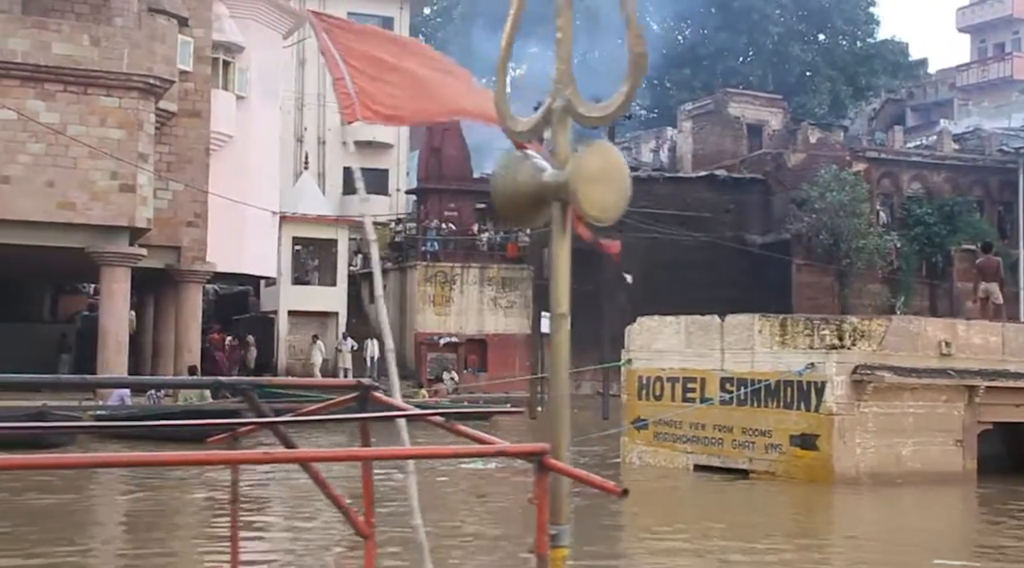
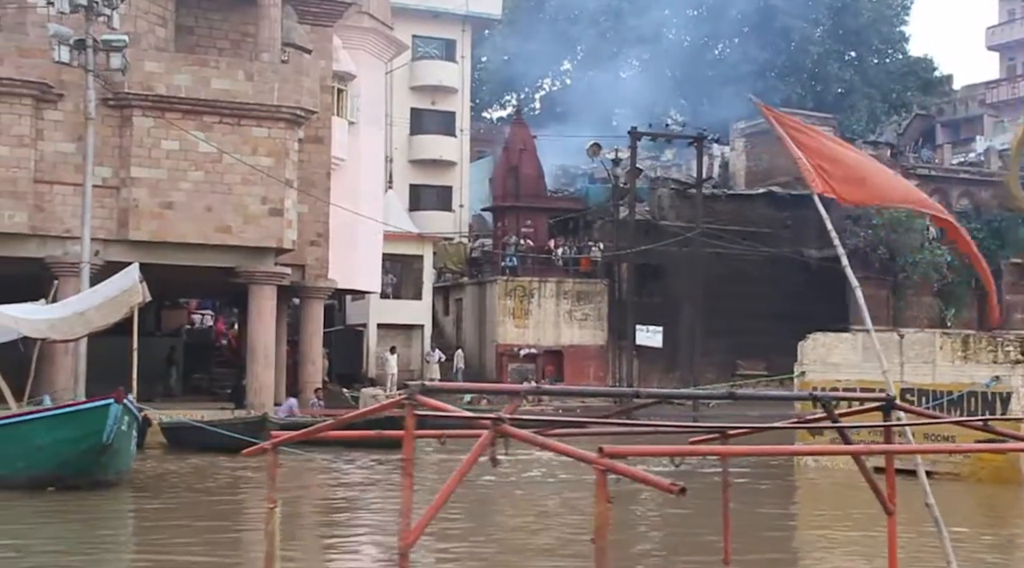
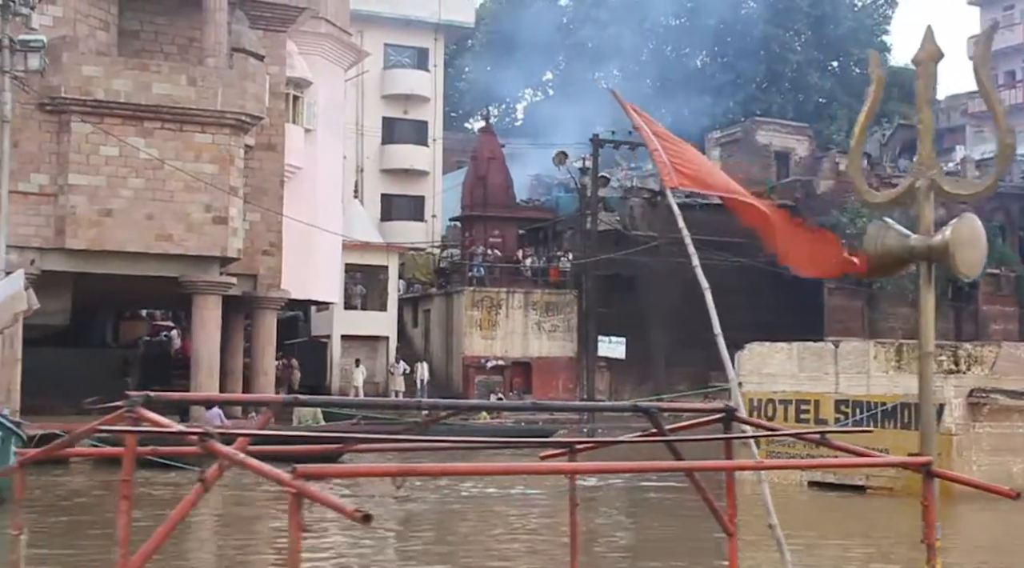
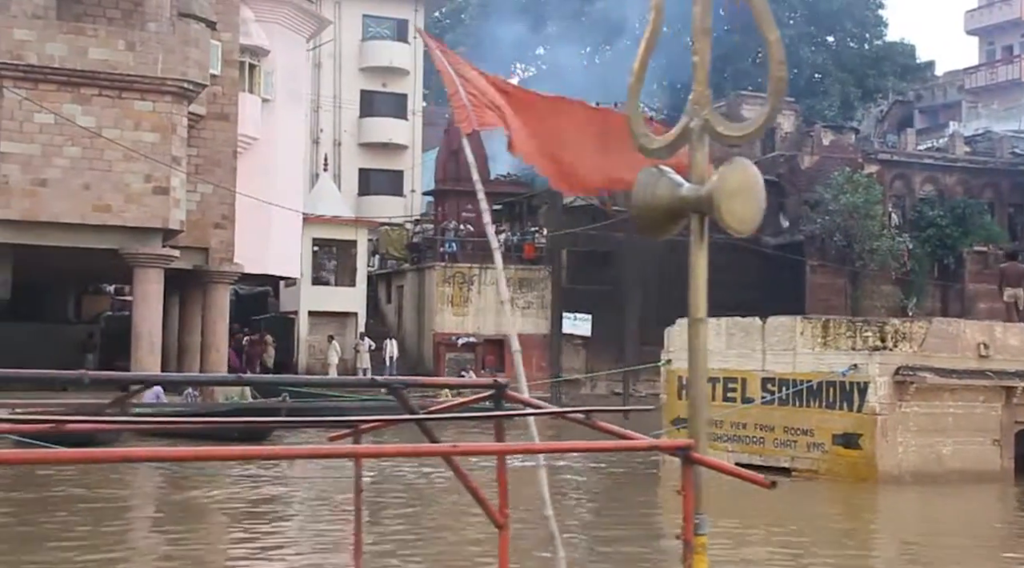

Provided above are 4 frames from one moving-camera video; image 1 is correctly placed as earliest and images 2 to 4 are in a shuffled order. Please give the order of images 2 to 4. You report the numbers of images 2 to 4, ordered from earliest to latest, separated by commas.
4, 3, 2
